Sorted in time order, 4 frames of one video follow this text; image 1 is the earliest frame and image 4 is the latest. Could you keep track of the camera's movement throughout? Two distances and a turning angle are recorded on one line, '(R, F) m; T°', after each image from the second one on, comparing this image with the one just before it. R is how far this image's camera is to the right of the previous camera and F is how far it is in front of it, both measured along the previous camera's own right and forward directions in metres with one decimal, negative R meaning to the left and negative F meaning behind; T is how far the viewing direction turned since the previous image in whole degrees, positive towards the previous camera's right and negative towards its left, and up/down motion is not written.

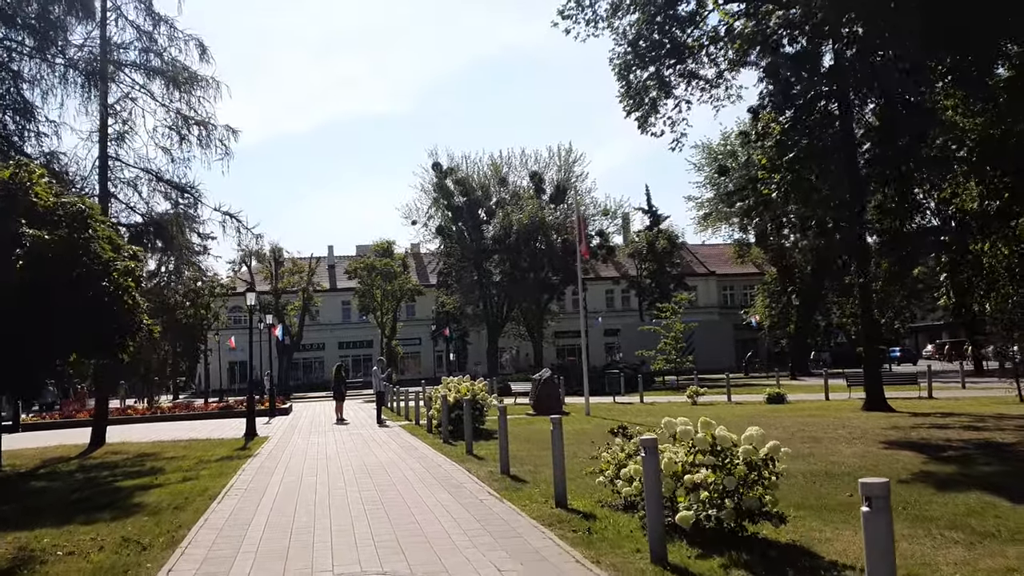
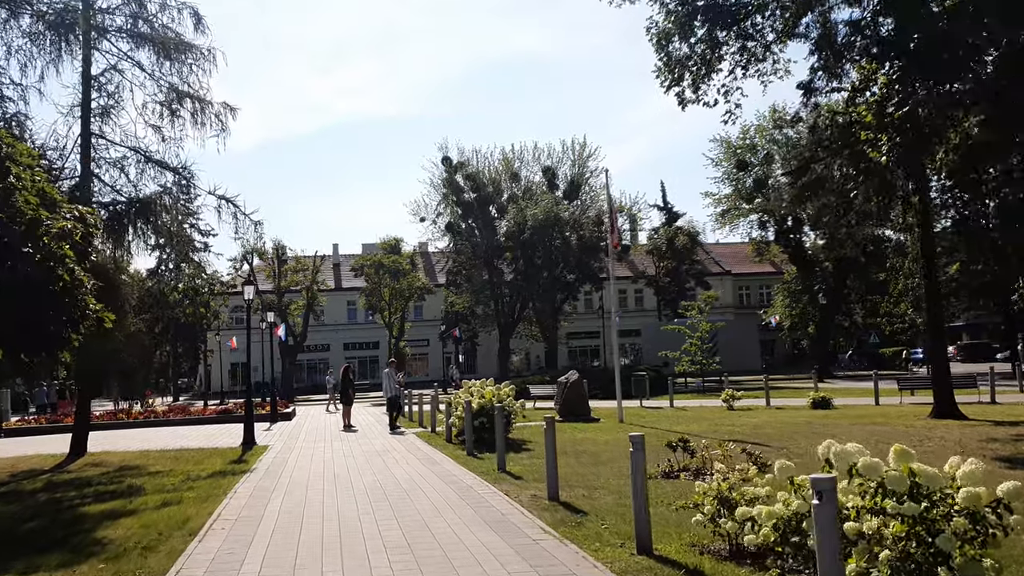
(-0.5, +2.0) m; 0°
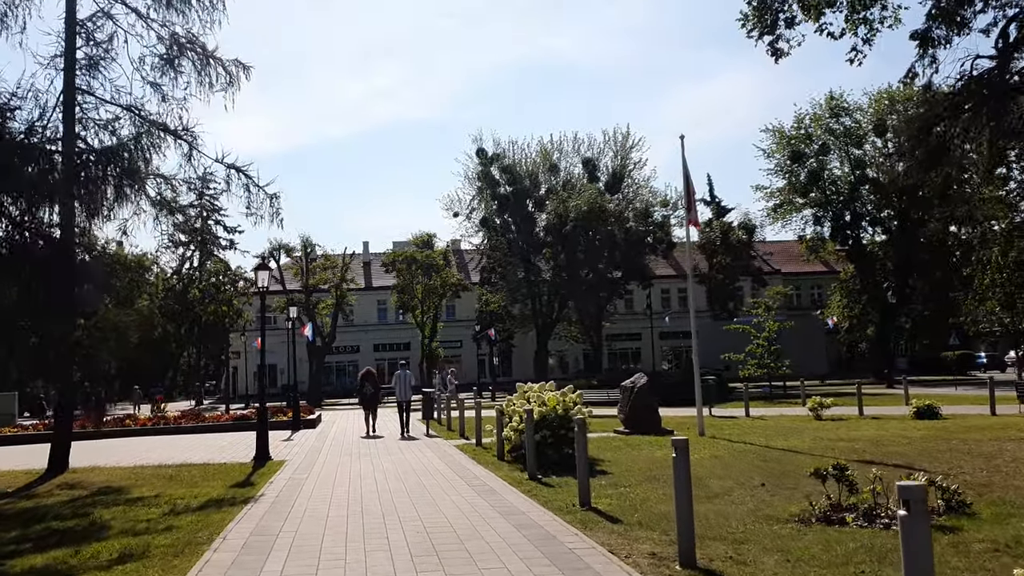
(-0.6, +3.0) m; -2°
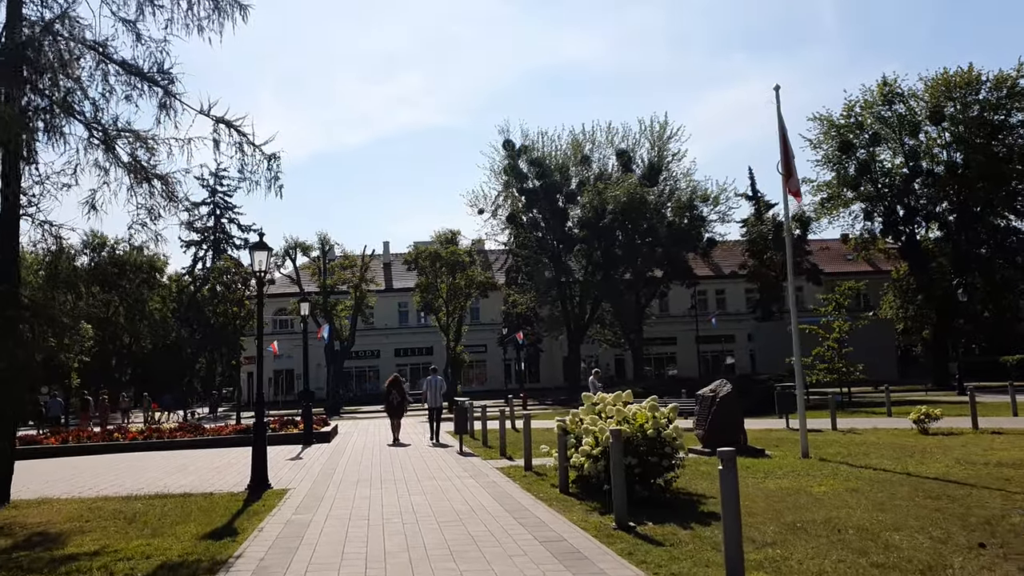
(-0.6, +3.2) m; -1°
